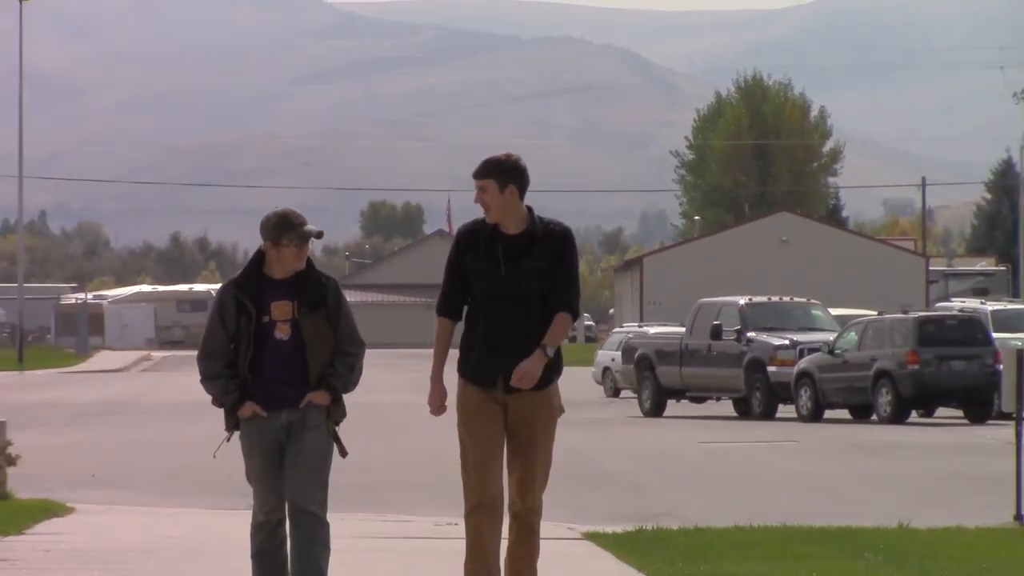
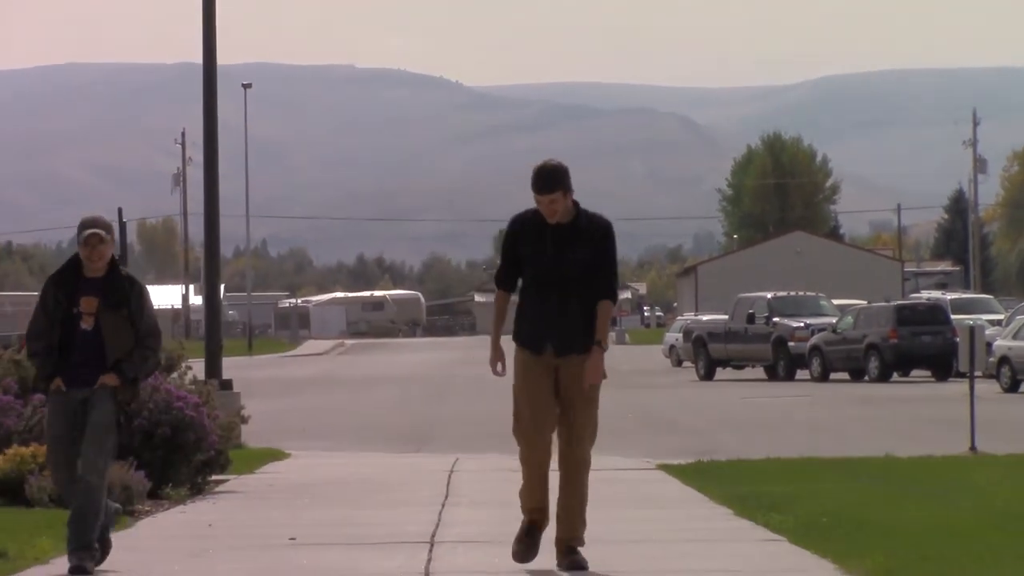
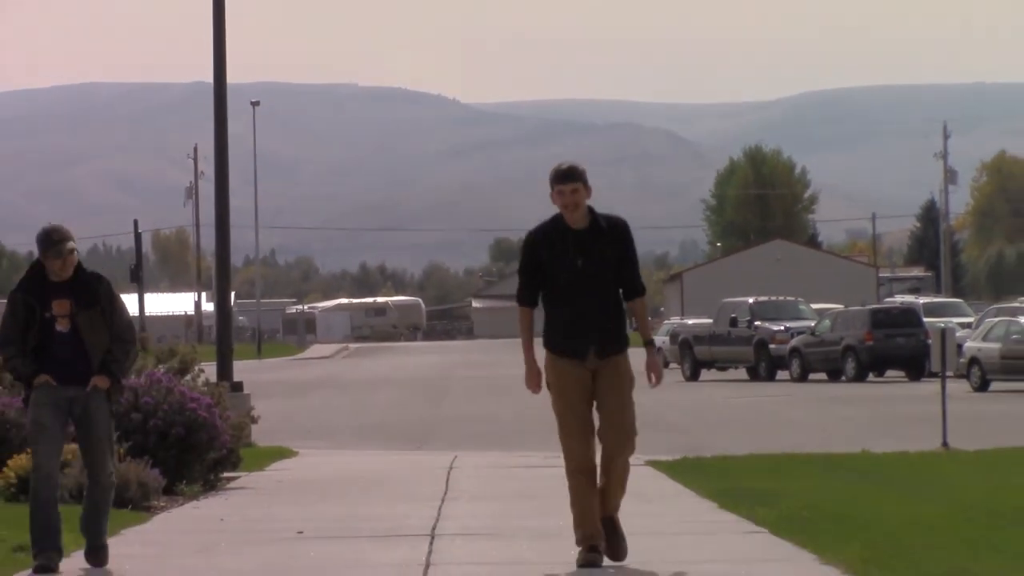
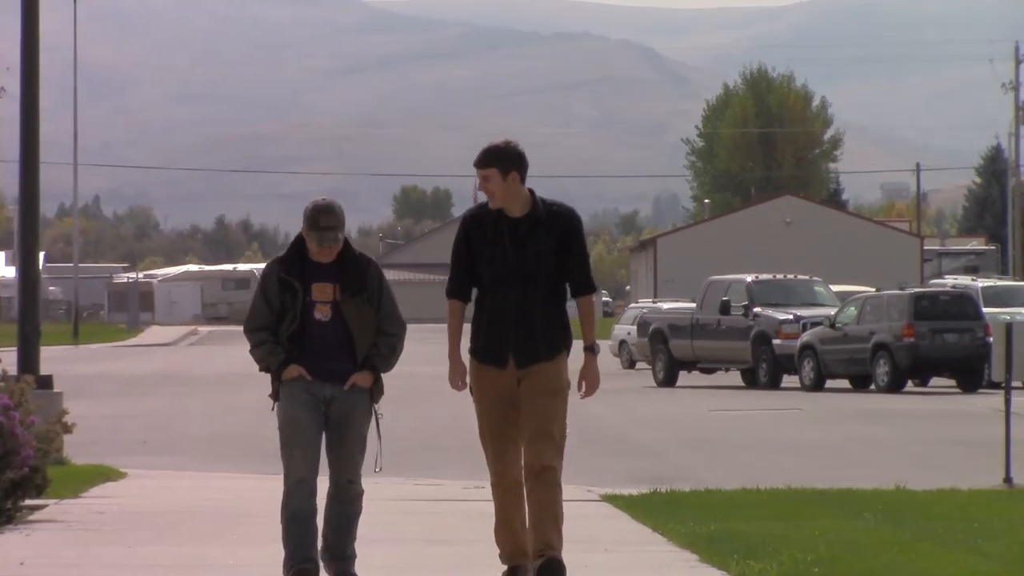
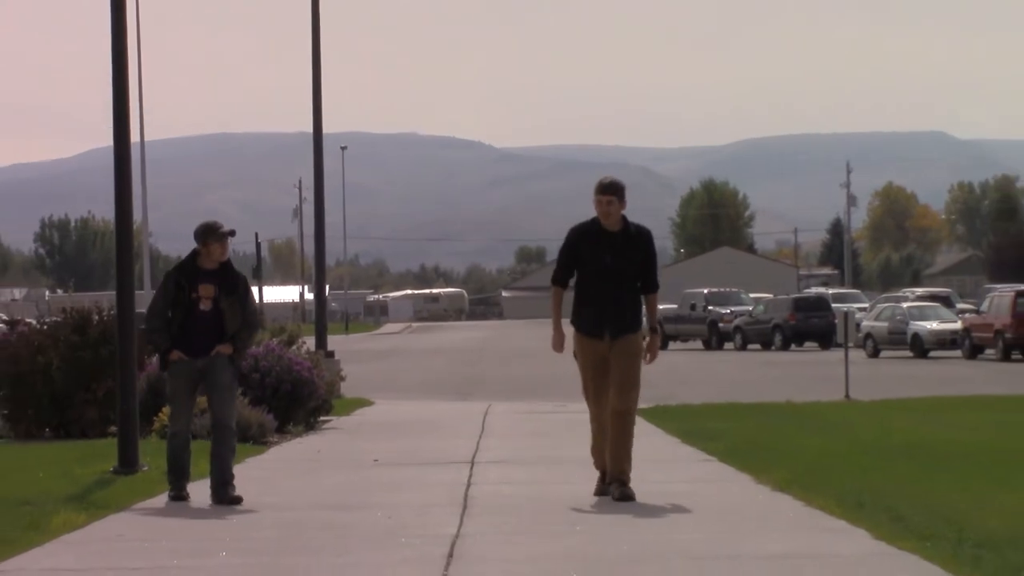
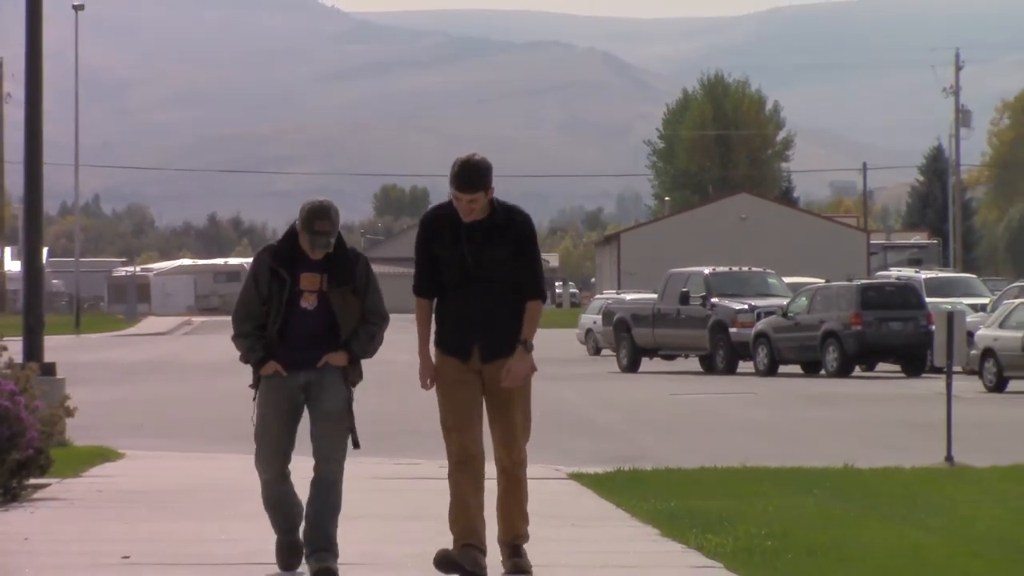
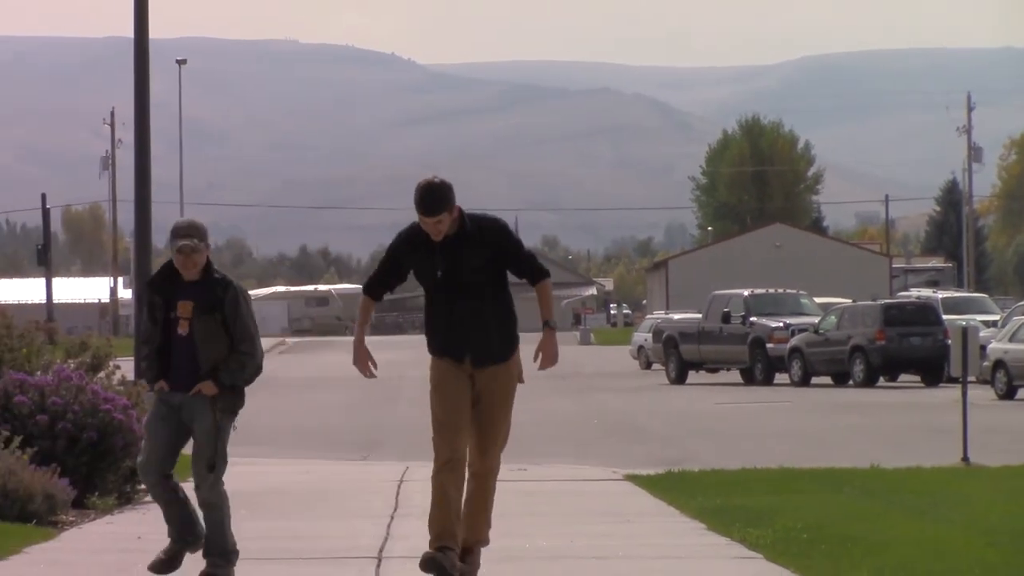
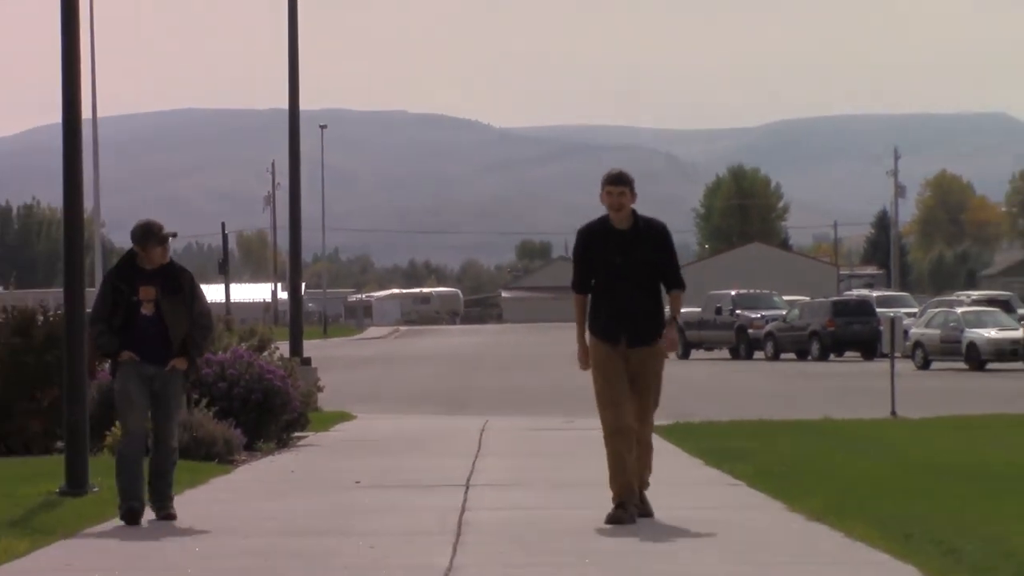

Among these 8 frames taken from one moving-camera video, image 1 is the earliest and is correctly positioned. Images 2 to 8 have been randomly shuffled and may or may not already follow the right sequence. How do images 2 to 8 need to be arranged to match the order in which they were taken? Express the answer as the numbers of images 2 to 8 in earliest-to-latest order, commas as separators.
4, 6, 7, 2, 3, 8, 5
